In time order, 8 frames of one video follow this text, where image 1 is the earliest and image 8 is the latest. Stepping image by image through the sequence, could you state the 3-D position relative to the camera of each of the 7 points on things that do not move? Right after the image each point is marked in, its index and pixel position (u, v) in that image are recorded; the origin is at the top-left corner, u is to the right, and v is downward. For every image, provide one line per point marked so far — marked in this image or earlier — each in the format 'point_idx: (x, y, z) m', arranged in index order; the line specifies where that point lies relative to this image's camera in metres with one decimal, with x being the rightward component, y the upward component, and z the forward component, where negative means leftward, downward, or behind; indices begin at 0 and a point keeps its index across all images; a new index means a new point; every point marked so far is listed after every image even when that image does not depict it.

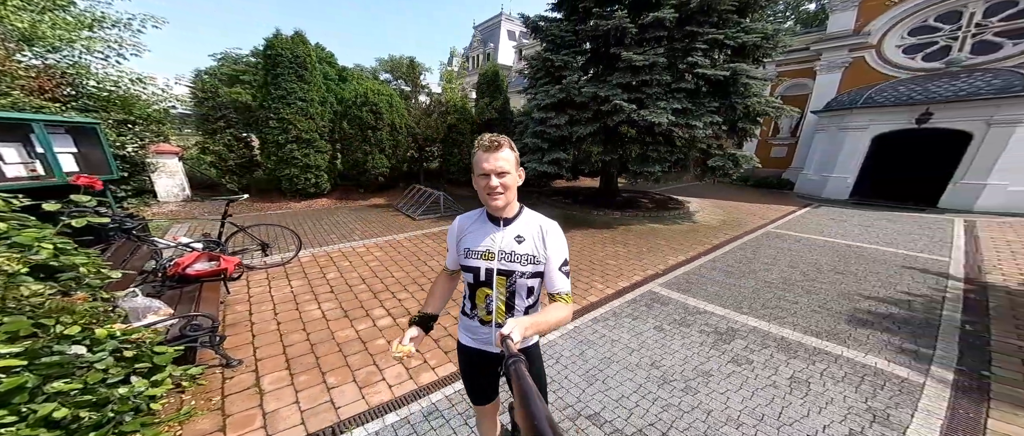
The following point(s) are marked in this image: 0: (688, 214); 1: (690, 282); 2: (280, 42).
0: (+5.1, +0.1, +8.9) m
1: (+2.8, -1.0, +4.7) m
2: (-5.2, +4.0, +7.0) m
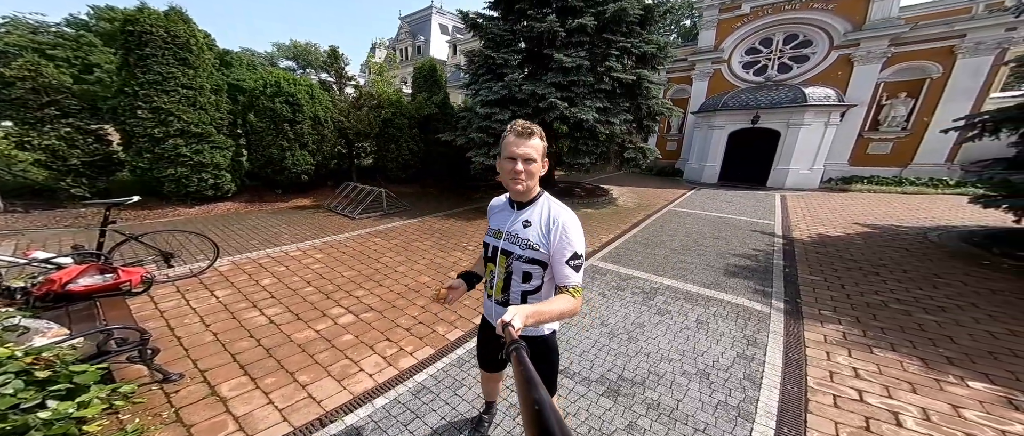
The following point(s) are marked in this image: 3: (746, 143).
0: (+3.1, +0.6, +10.2) m
1: (+1.9, -0.7, +5.6) m
2: (-6.6, +3.8, +5.7) m
3: (+11.0, +3.5, +14.5) m
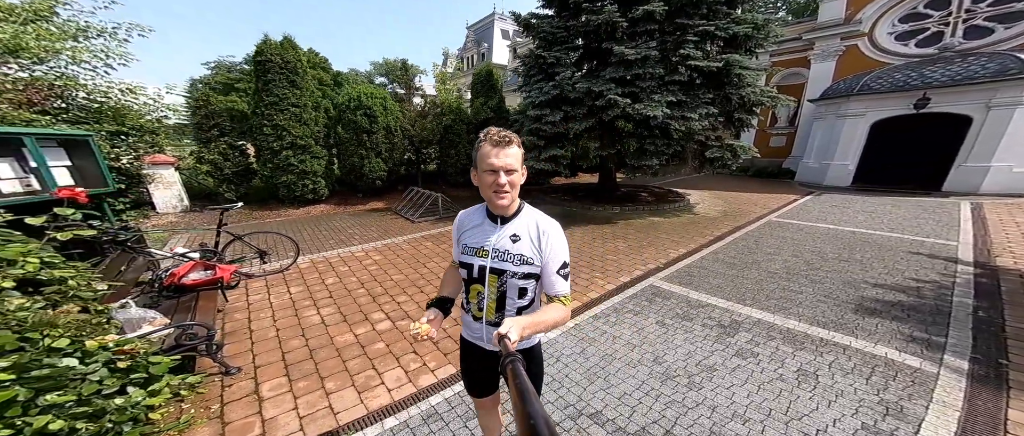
0: (+5.1, +0.3, +8.9) m
1: (+2.7, -0.9, +4.7) m
2: (-5.4, +3.8, +6.9) m
3: (+13.8, +3.0, +11.1) m
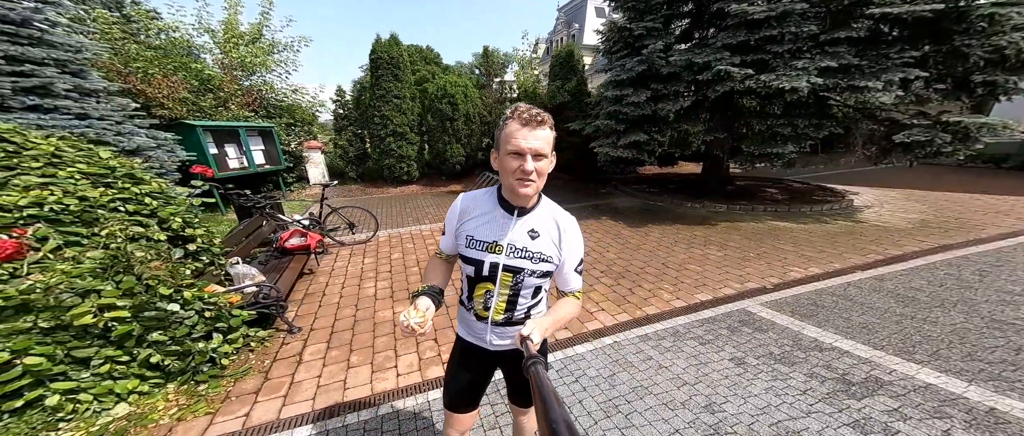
0: (+6.9, +0.2, +6.6) m
1: (+3.3, -1.0, +3.5) m
2: (-3.4, +4.4, +7.9) m
3: (+16.1, +2.2, +5.7) m
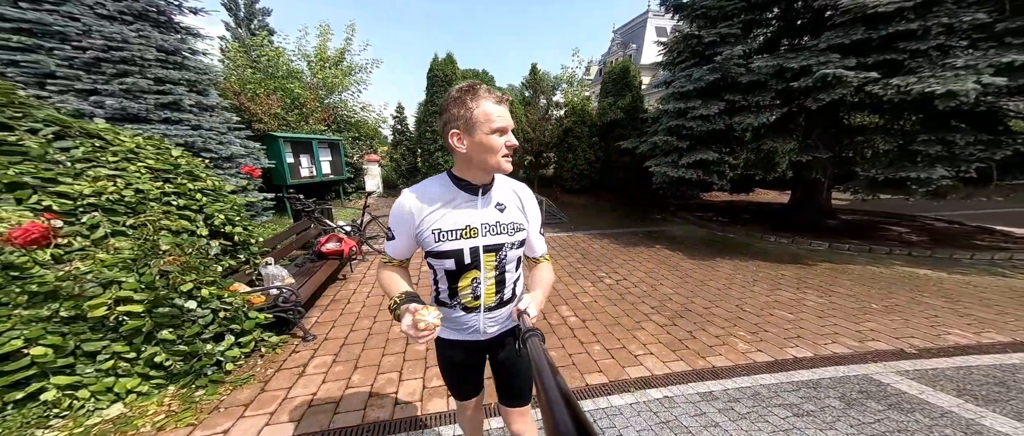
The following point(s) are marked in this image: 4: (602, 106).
0: (+7.6, -0.6, +5.1) m
1: (+3.5, -1.3, +2.4) m
2: (-2.0, +4.0, +8.3) m
3: (+16.7, +1.0, +2.9) m
4: (+2.5, +3.1, +8.6) m
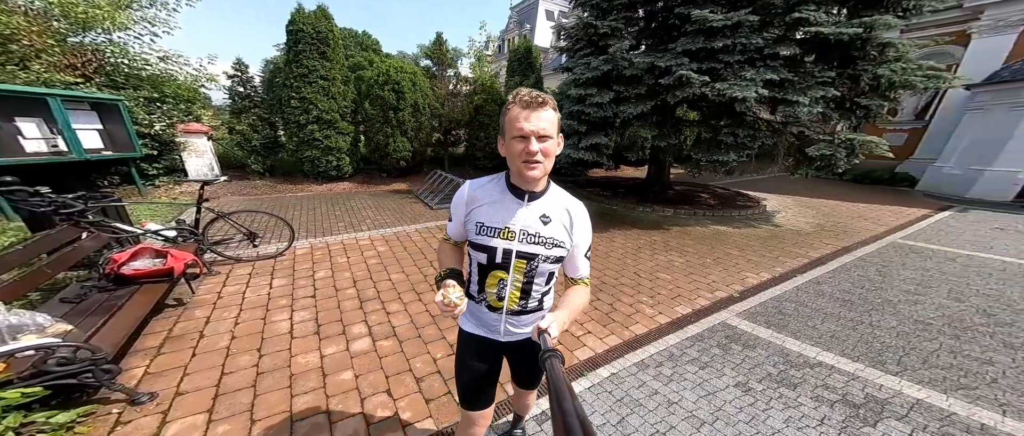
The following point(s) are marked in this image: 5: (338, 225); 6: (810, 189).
0: (+5.9, +0.1, +7.3) m
1: (+3.0, -1.0, +3.4) m
2: (-4.5, +4.2, +6.6) m
3: (+15.1, +2.1, +8.2) m
4: (-0.3, +3.6, +8.5) m
5: (-2.8, -0.2, +5.1) m
6: (+10.3, +0.9, +10.6) m
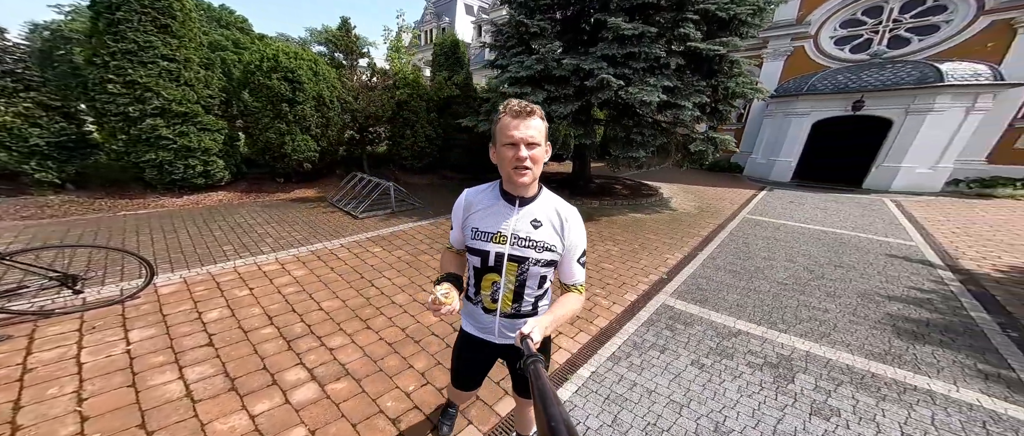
0: (+4.2, +0.4, +8.5) m
1: (+2.5, -0.9, +4.1) m
2: (-5.9, +3.8, +4.9) m
3: (+12.5, +3.1, +11.9) m
4: (-2.3, +3.5, +7.9) m
5: (-3.6, -0.4, +4.1) m
6: (+7.4, +1.6, +12.9) m
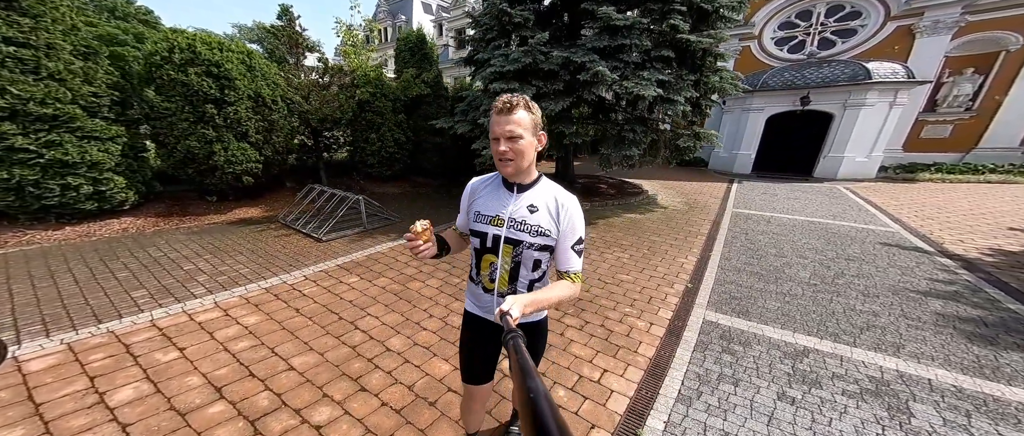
0: (+3.7, +0.5, +8.3) m
1: (+2.7, -0.9, +3.7) m
2: (-6.0, +3.3, +3.5) m
3: (+11.4, +3.6, +12.7) m
4: (-2.9, +3.2, +6.9) m
5: (-3.4, -0.8, +2.9) m
6: (+6.3, +1.8, +13.0) m
